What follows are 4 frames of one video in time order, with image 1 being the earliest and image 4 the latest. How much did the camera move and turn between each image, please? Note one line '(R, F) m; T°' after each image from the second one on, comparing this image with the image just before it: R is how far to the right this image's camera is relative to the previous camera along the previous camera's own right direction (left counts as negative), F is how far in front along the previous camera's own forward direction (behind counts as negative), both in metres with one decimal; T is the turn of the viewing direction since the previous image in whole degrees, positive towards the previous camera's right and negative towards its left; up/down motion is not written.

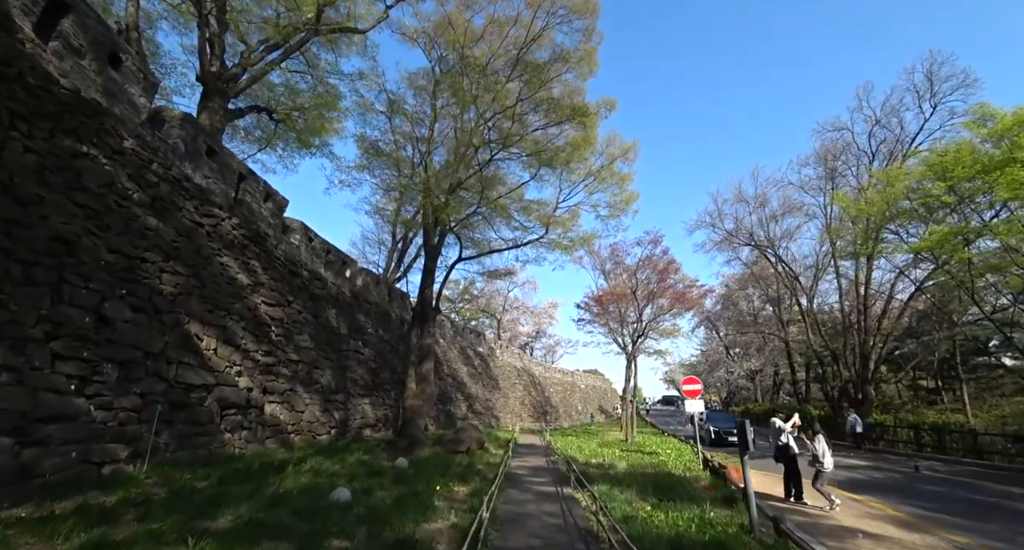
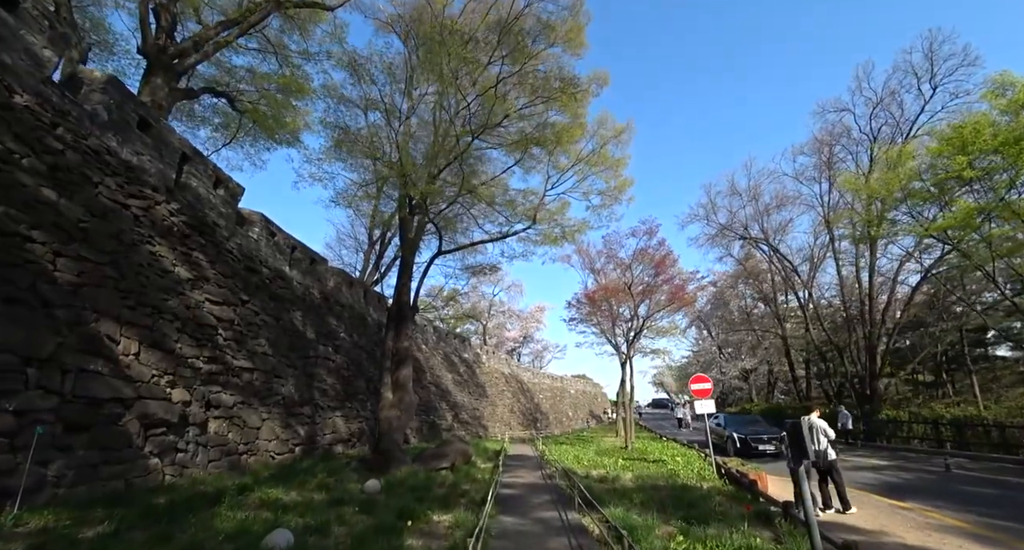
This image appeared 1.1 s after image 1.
(0.0, +1.0) m; +2°
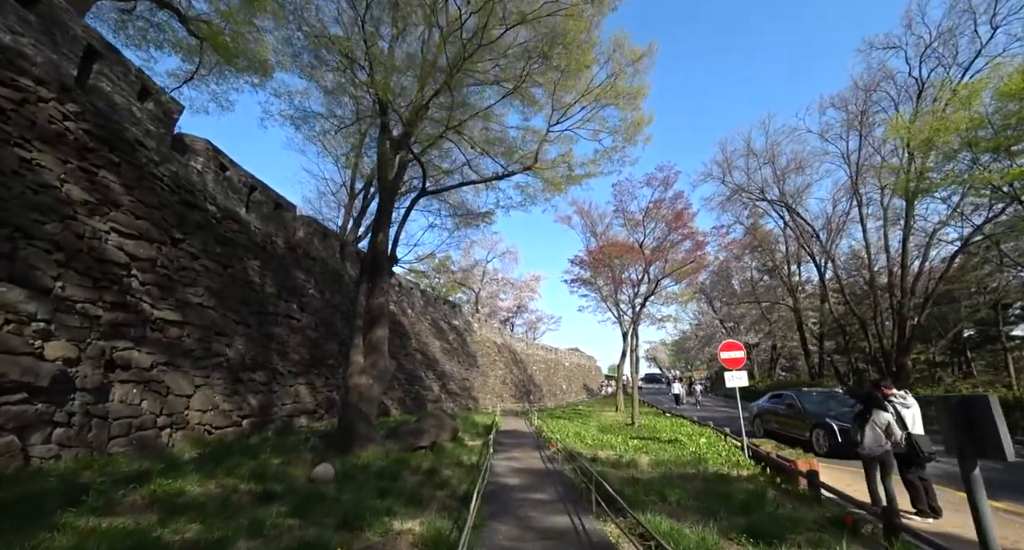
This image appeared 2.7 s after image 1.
(-0.1, +1.5) m; +1°
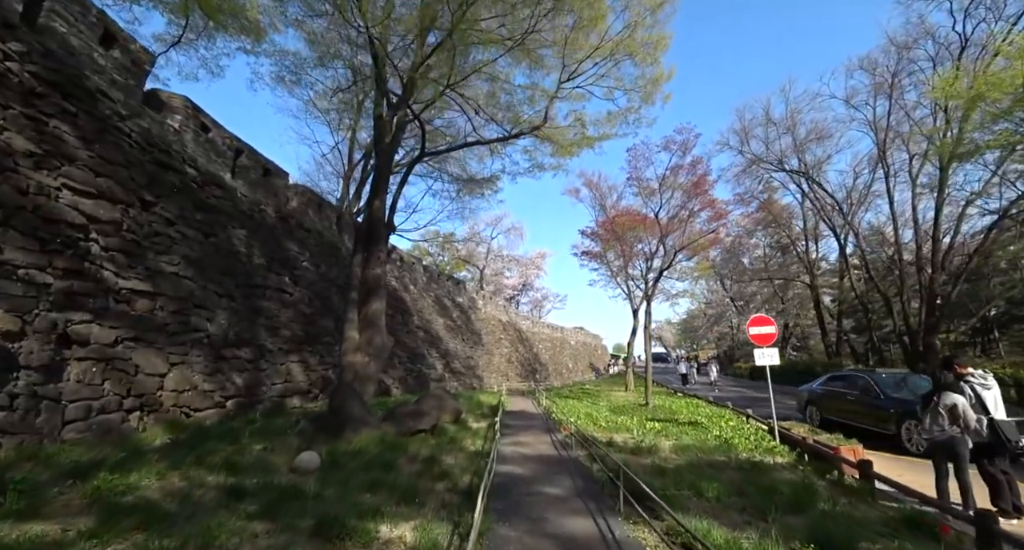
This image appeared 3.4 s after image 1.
(-0.1, +0.7) m; -1°
